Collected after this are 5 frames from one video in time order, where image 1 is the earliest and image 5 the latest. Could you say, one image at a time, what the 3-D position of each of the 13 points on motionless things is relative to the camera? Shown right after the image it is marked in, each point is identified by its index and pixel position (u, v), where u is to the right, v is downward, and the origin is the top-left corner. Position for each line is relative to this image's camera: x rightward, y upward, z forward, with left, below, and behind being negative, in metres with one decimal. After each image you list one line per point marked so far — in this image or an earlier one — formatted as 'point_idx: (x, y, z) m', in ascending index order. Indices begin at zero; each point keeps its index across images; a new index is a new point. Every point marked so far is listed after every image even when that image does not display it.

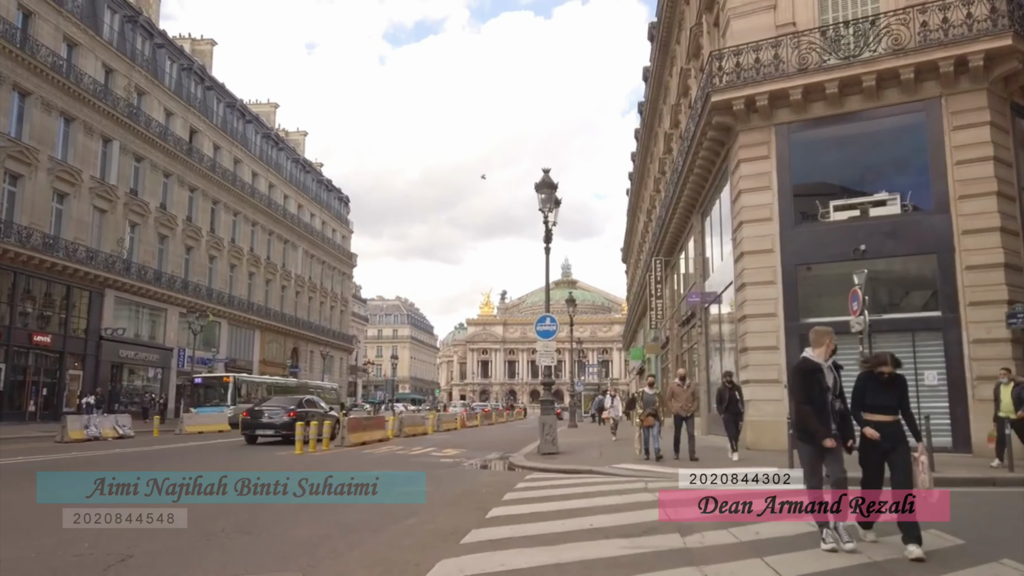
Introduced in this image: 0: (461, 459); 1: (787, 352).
0: (-1.2, -4.0, +17.7) m
1: (+5.7, -1.3, +15.8) m
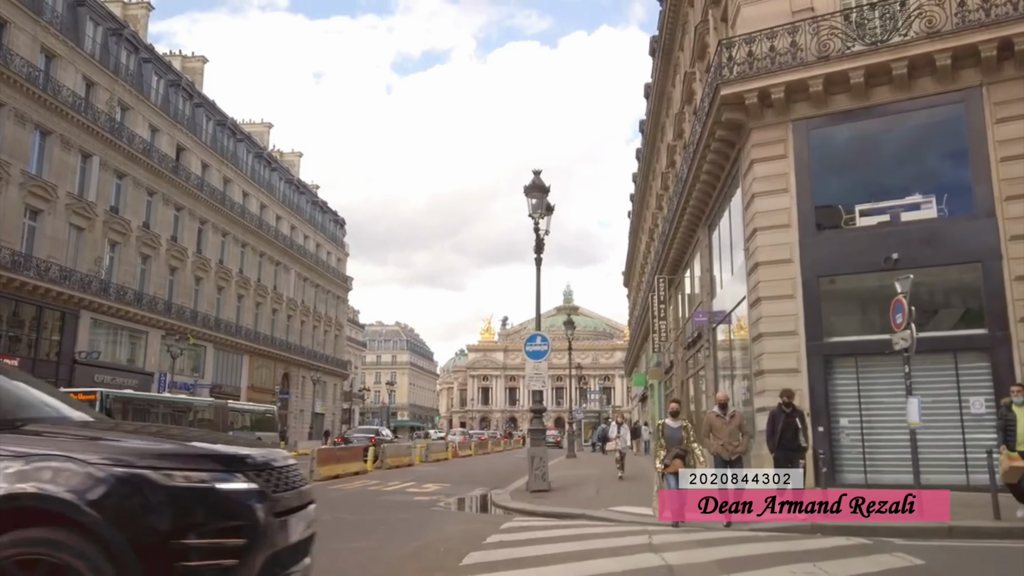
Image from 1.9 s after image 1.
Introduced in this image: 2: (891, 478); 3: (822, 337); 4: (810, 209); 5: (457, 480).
0: (-1.4, -4.3, +15.7) m
1: (+5.4, -1.6, +13.9) m
2: (+6.6, -3.3, +13.2) m
3: (+5.7, -0.9, +13.9) m
4: (+5.6, +1.5, +14.3) m
5: (-1.4, -5.0, +19.7) m
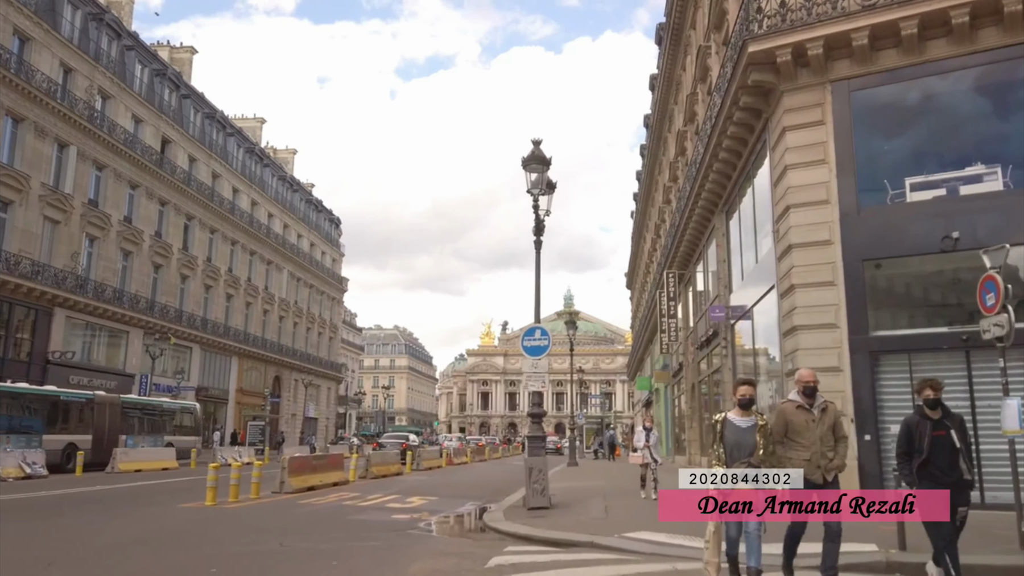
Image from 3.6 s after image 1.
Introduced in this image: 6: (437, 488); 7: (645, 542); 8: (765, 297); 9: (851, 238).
0: (-1.5, -4.1, +13.7) m
1: (+5.4, -1.4, +11.9) m
2: (+6.5, -3.1, +11.2) m
3: (+5.6, -0.7, +12.0) m
4: (+5.6, +1.7, +12.4) m
5: (-1.5, -4.8, +17.7) m
6: (-1.9, -5.0, +18.9) m
7: (+1.6, -3.1, +9.1) m
8: (+5.3, -0.2, +15.7) m
9: (+5.5, +0.8, +12.3) m
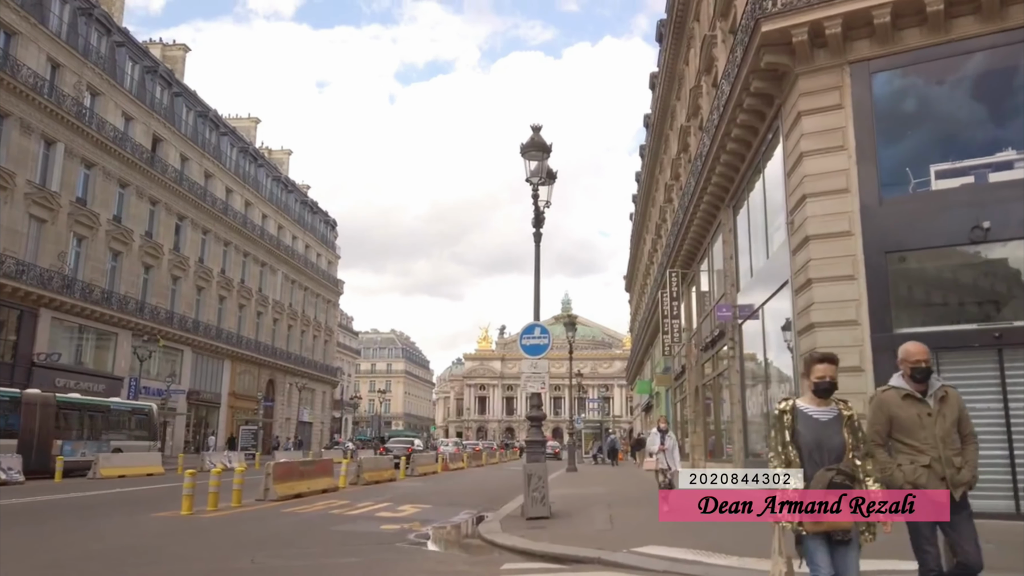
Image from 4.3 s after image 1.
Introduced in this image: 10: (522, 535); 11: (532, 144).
0: (-1.6, -4.0, +12.9) m
1: (+5.3, -1.3, +11.1) m
2: (+6.5, -3.0, +10.4) m
3: (+5.6, -0.6, +11.2) m
4: (+5.5, +1.8, +11.6) m
5: (-1.6, -4.7, +16.9) m
6: (-1.9, -4.9, +18.0) m
7: (+1.6, -3.0, +8.3) m
8: (+5.2, -0.1, +14.9) m
9: (+5.4, +0.9, +11.5) m
10: (+0.1, -3.4, +10.5) m
11: (+0.3, +2.4, +12.6) m
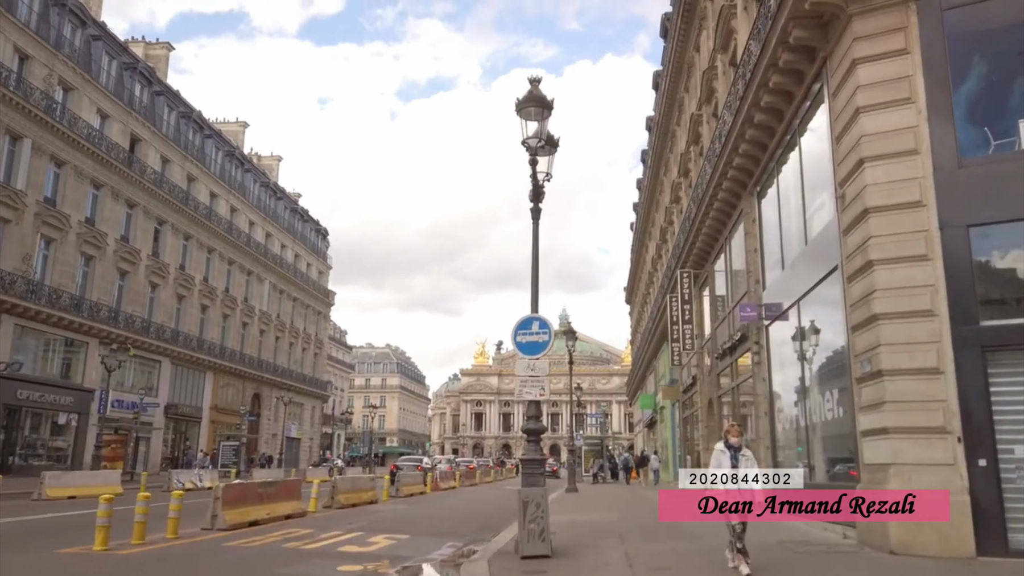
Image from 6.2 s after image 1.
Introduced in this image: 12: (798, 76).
0: (-1.7, -3.8, +10.6) m
1: (+5.2, -1.1, +8.9) m
2: (+6.4, -2.7, +8.1) m
3: (+5.5, -0.4, +9.0) m
4: (+5.5, +2.0, +9.5) m
5: (-1.7, -4.6, +14.5) m
6: (-2.0, -4.8, +15.7) m
7: (+1.5, -2.7, +6.0) m
8: (+5.1, 0.0, +12.7) m
9: (+5.4, +1.1, +9.3) m
10: (0.0, -3.2, +8.3) m
11: (+0.2, +2.6, +10.5) m
12: (+4.7, +3.5, +12.5) m
